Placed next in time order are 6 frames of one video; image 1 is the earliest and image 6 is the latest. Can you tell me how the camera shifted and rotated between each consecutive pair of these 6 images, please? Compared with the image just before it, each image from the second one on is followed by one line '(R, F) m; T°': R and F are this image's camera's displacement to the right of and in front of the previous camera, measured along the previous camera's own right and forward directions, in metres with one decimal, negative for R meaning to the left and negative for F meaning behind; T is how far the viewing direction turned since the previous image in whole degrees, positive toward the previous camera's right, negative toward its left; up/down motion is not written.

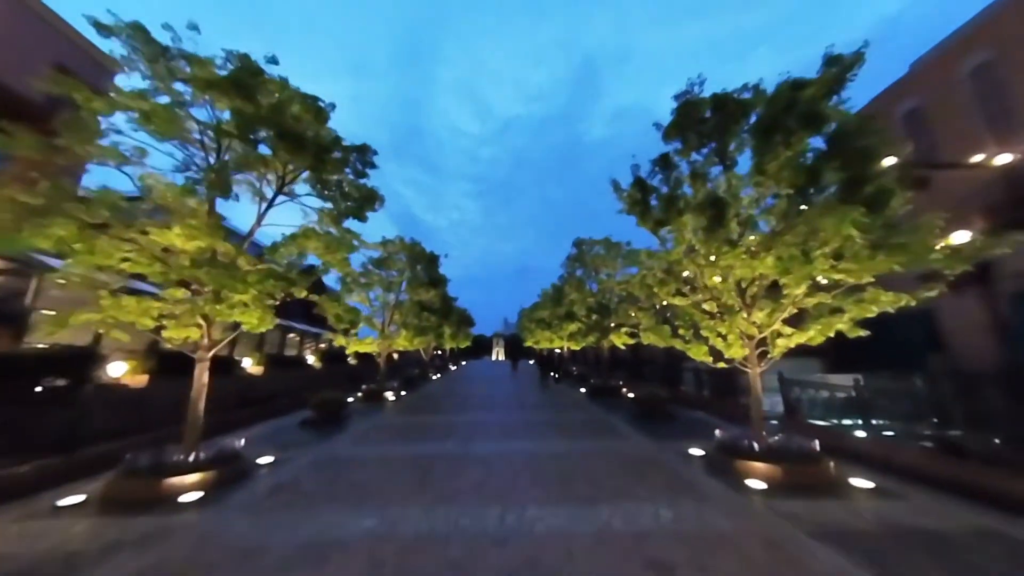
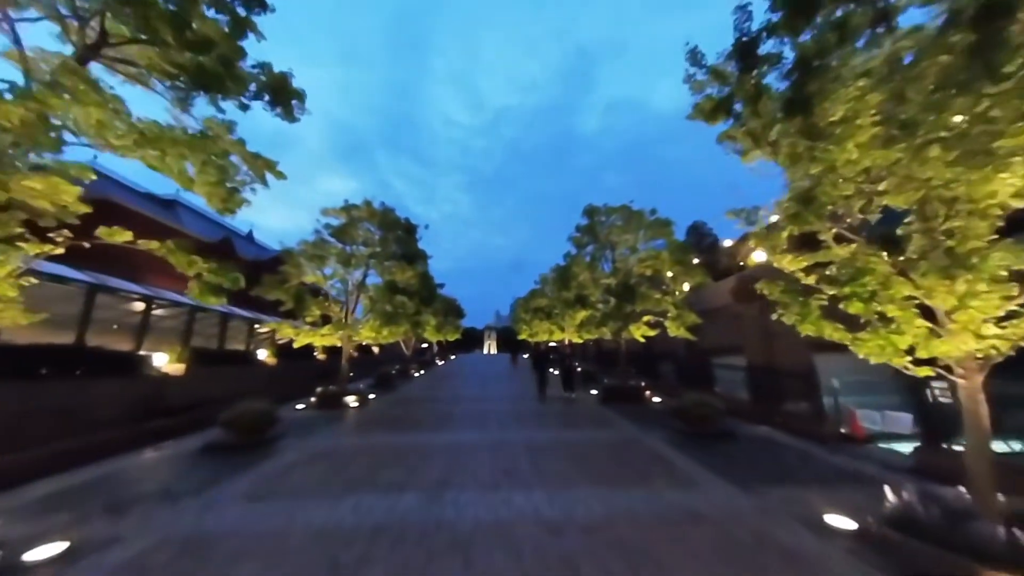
(-0.2, +3.9) m; +1°
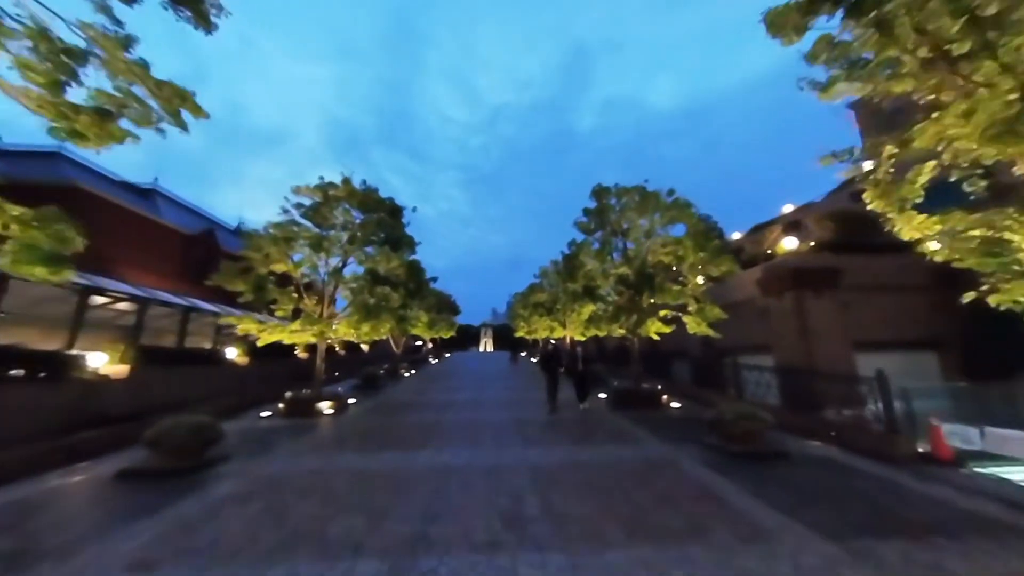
(-0.1, +1.9) m; +1°
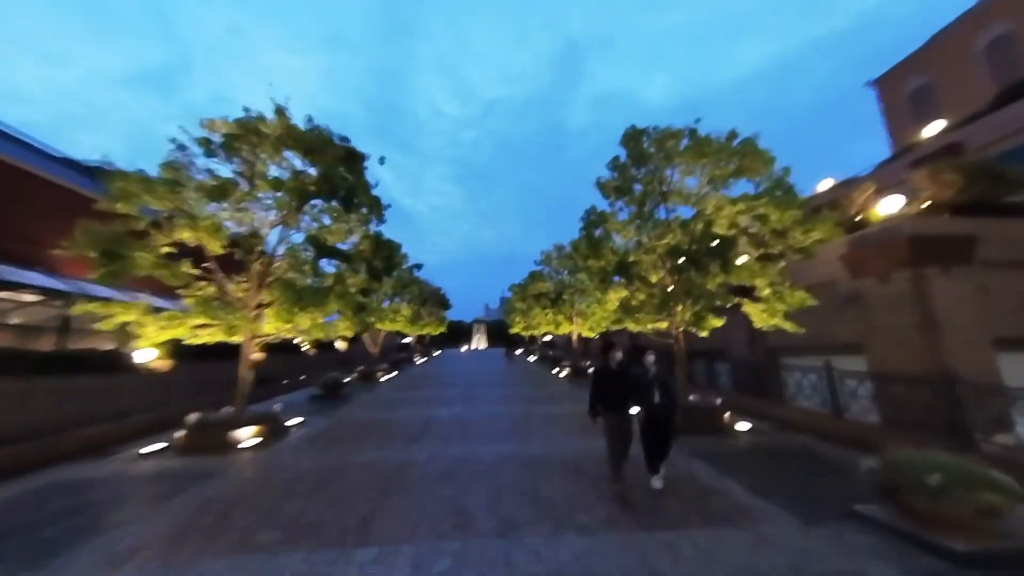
(-0.4, +3.8) m; +1°
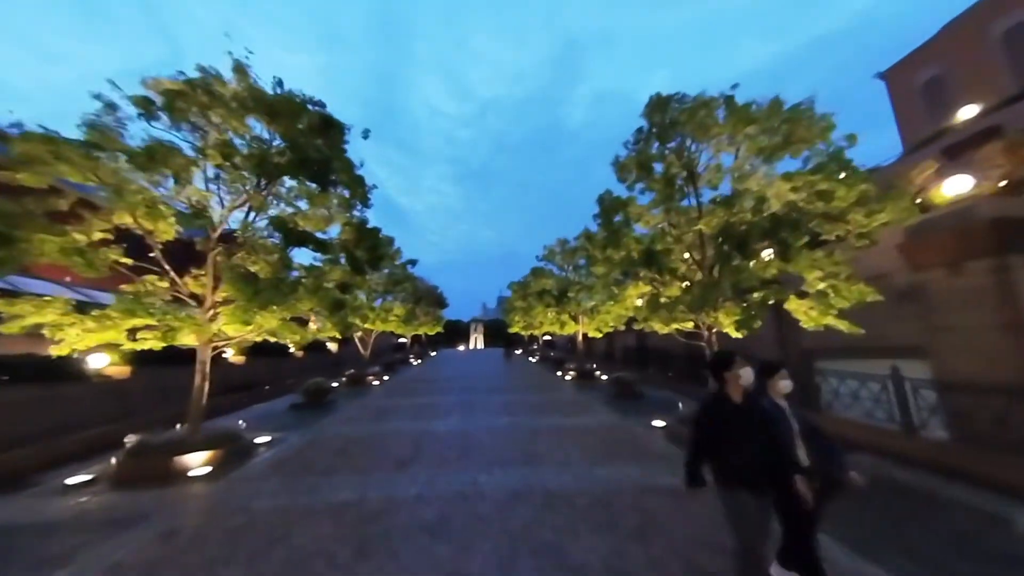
(-0.3, +1.5) m; 0°
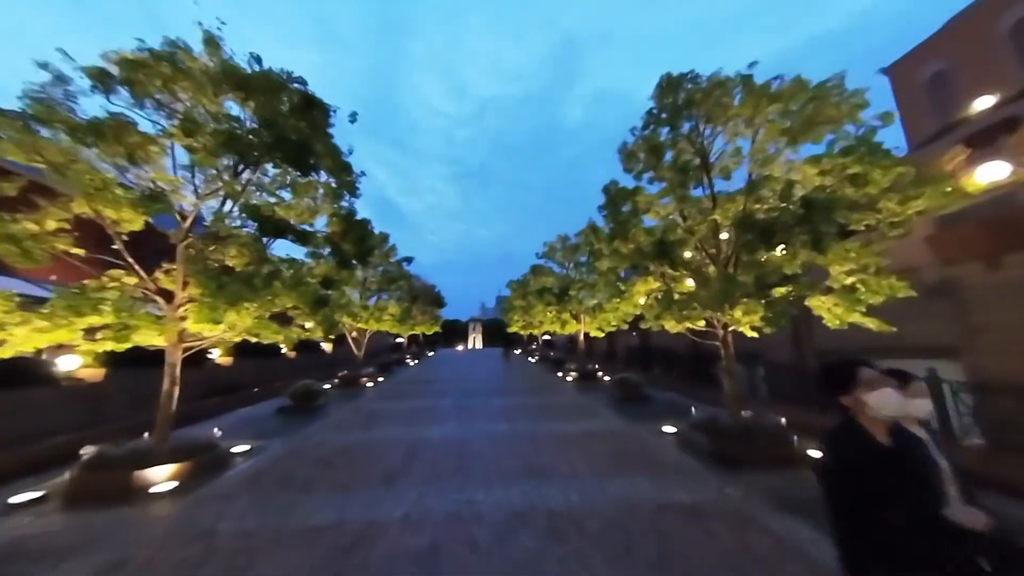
(0.0, +0.7) m; 0°
